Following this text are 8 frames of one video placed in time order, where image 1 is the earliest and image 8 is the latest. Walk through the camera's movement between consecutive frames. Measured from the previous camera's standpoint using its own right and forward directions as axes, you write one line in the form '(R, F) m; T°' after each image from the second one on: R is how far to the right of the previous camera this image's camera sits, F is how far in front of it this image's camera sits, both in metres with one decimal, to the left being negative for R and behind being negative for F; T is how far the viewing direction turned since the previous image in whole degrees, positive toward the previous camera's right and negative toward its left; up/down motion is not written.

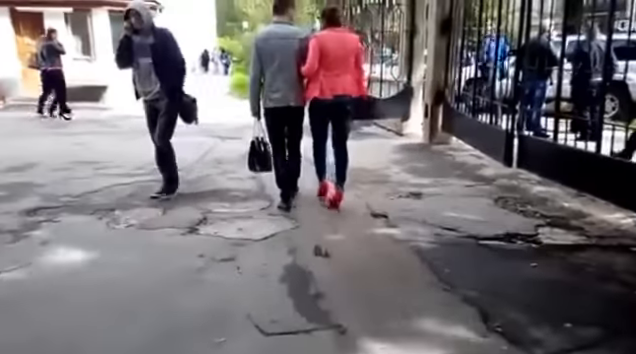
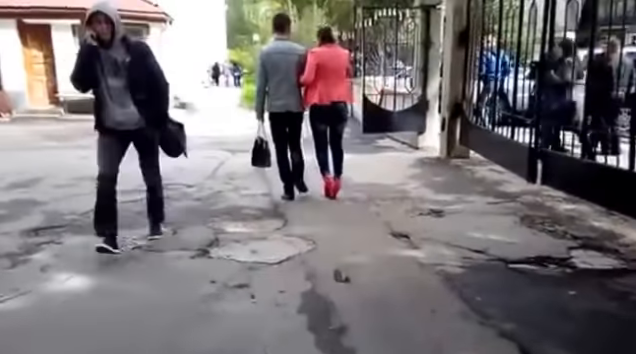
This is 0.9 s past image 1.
(-0.1, +0.3) m; -1°
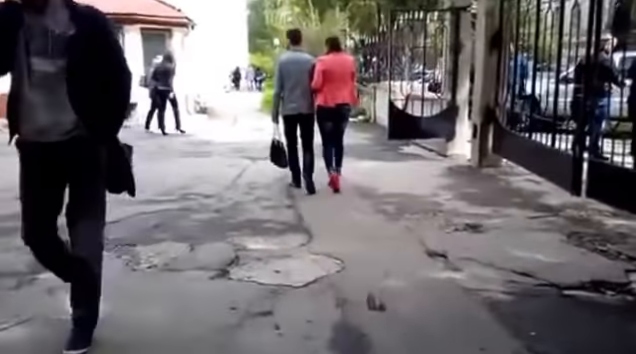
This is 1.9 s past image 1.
(-0.1, +0.4) m; -2°
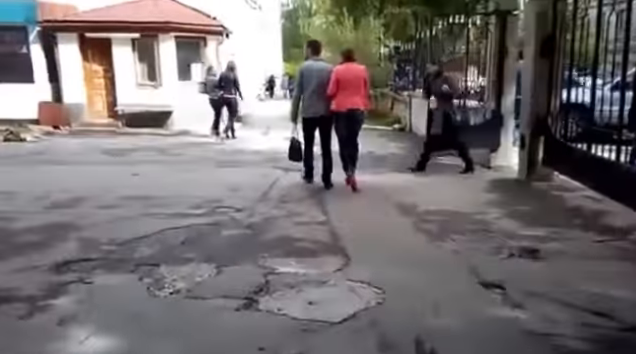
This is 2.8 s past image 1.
(0.0, +0.5) m; -3°
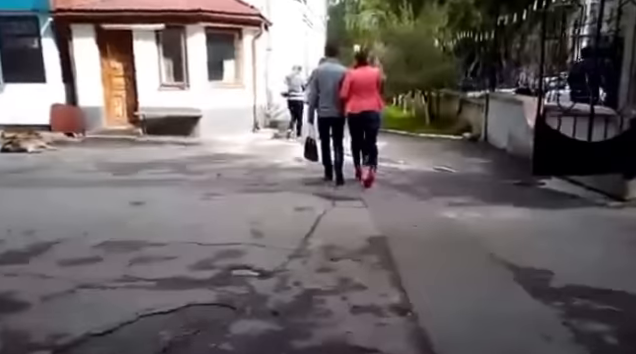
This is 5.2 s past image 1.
(-0.2, +2.4) m; -4°
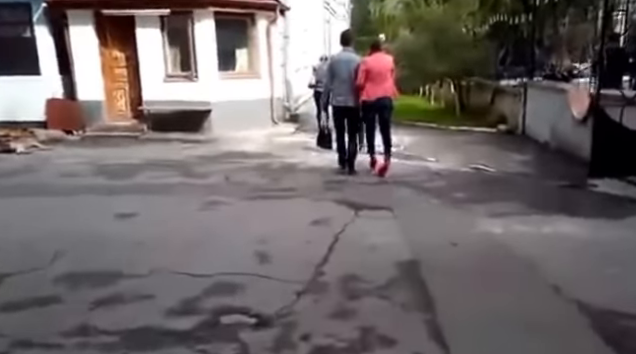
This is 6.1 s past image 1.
(+0.1, +1.1) m; -2°
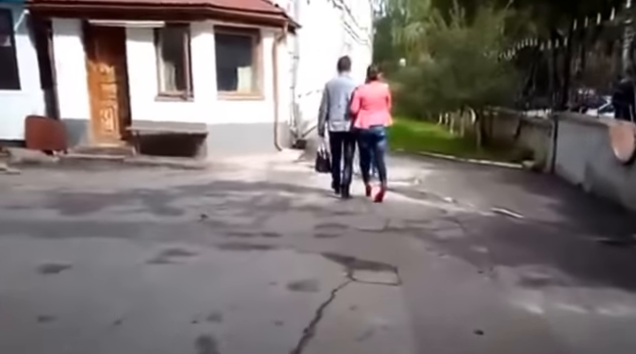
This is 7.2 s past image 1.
(+0.2, +1.1) m; -2°
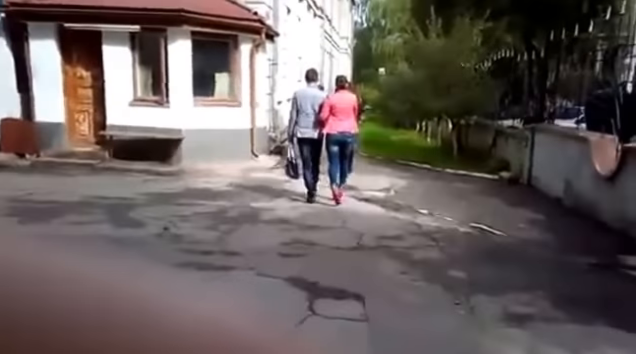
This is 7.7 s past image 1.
(+0.1, 0.0) m; +2°
